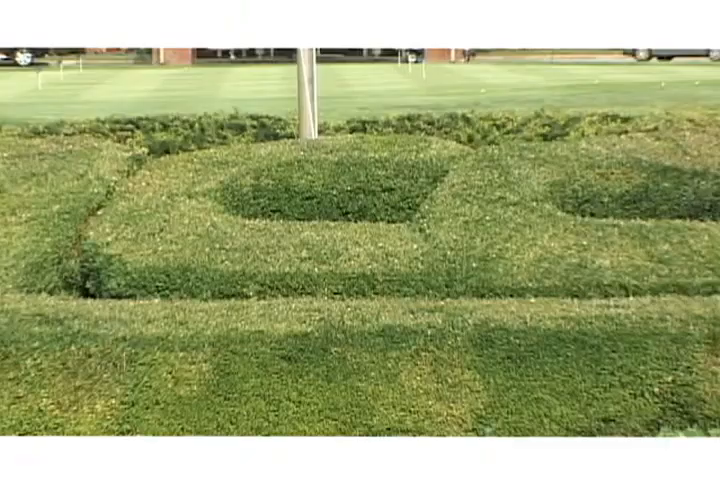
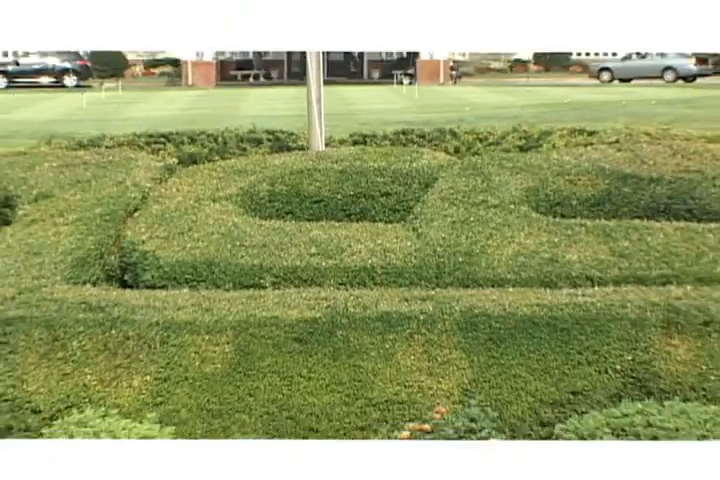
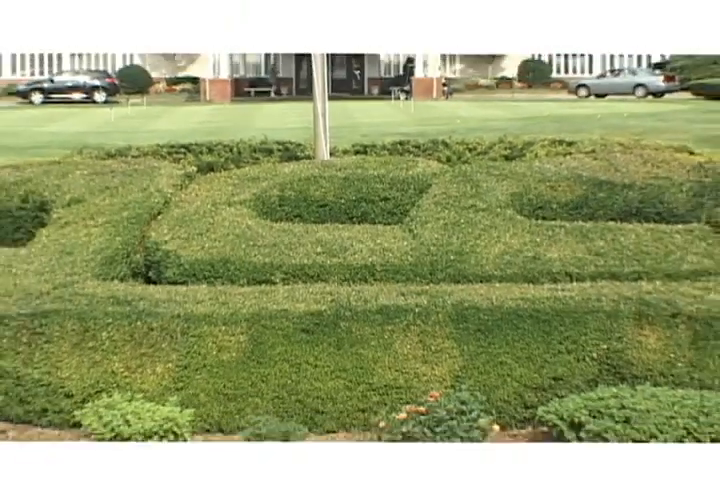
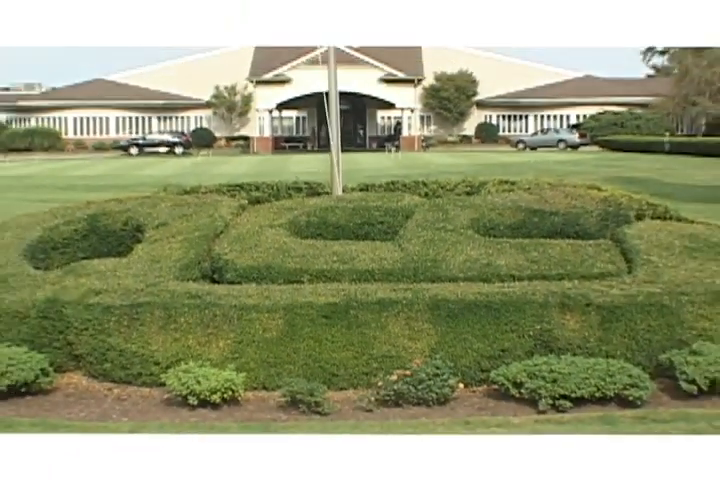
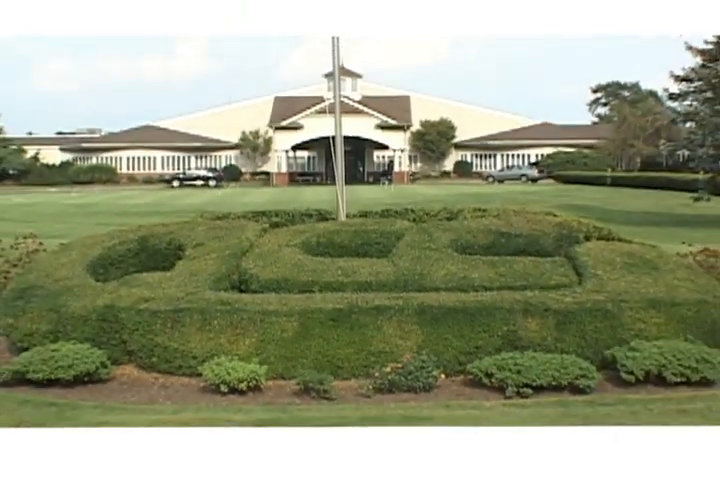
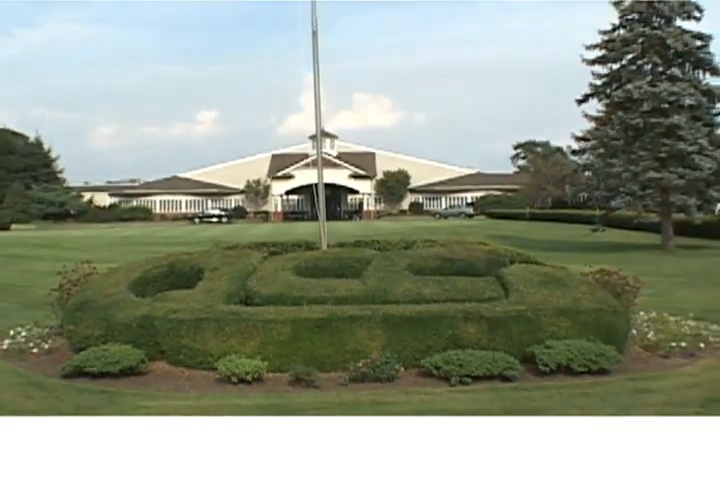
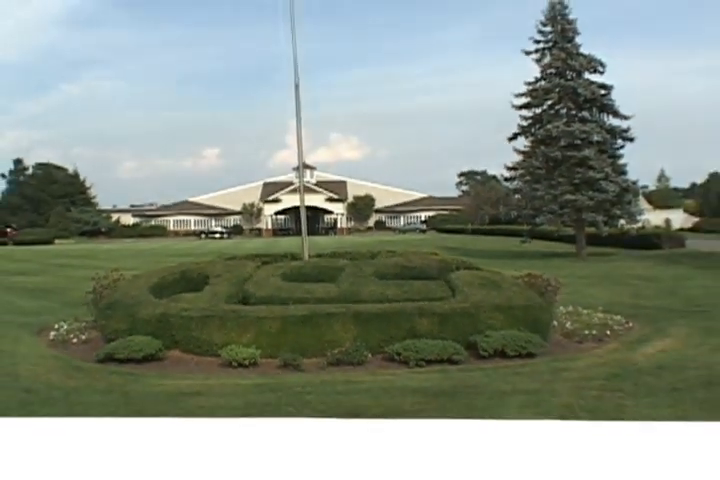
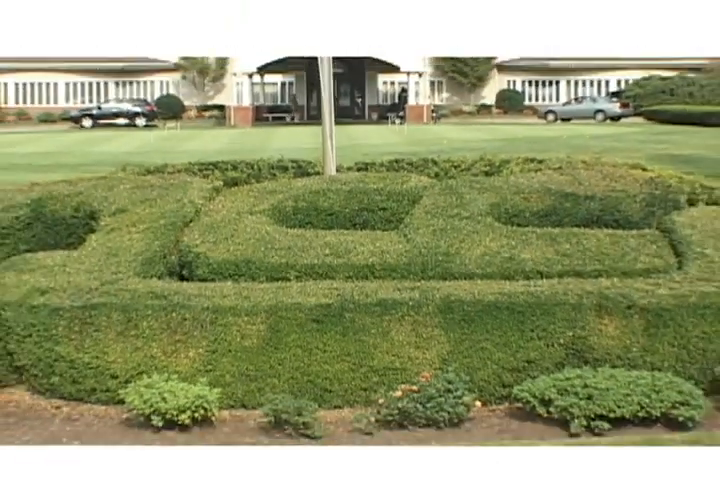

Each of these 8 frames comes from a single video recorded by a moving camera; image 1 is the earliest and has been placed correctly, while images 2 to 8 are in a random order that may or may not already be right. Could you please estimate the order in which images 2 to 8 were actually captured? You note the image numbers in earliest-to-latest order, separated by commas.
2, 3, 8, 4, 5, 6, 7
